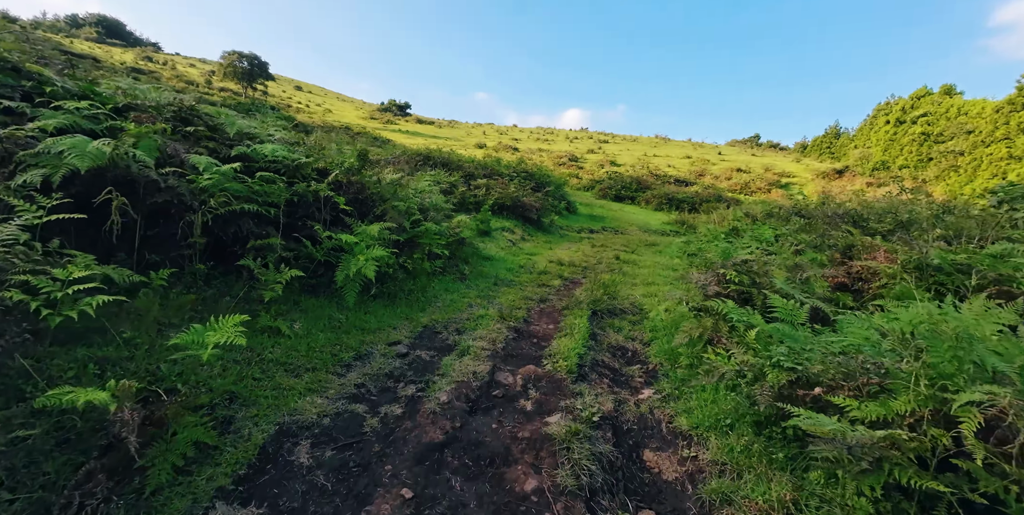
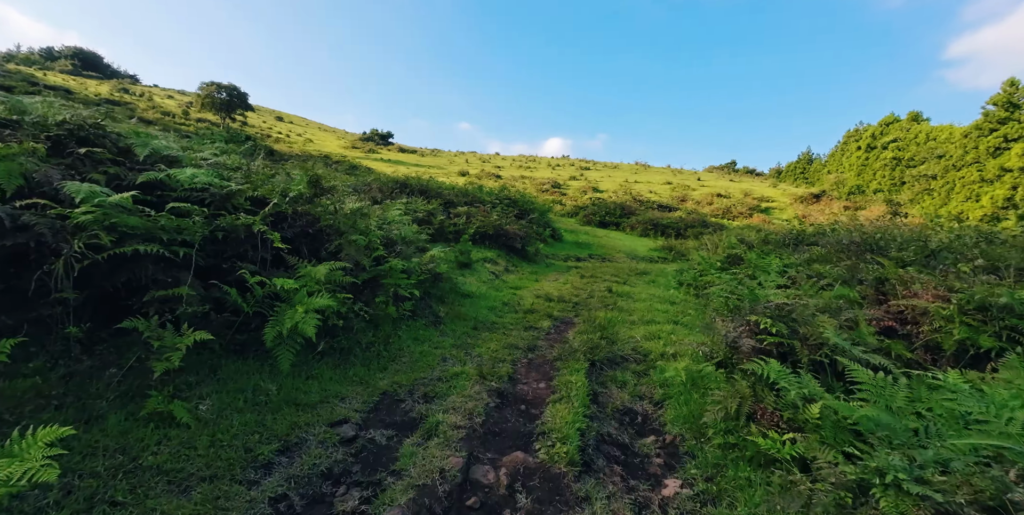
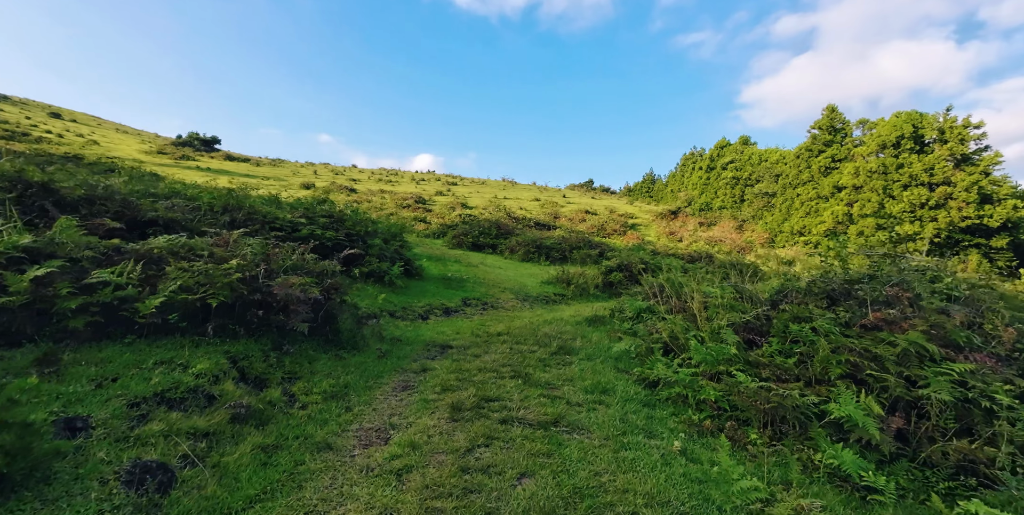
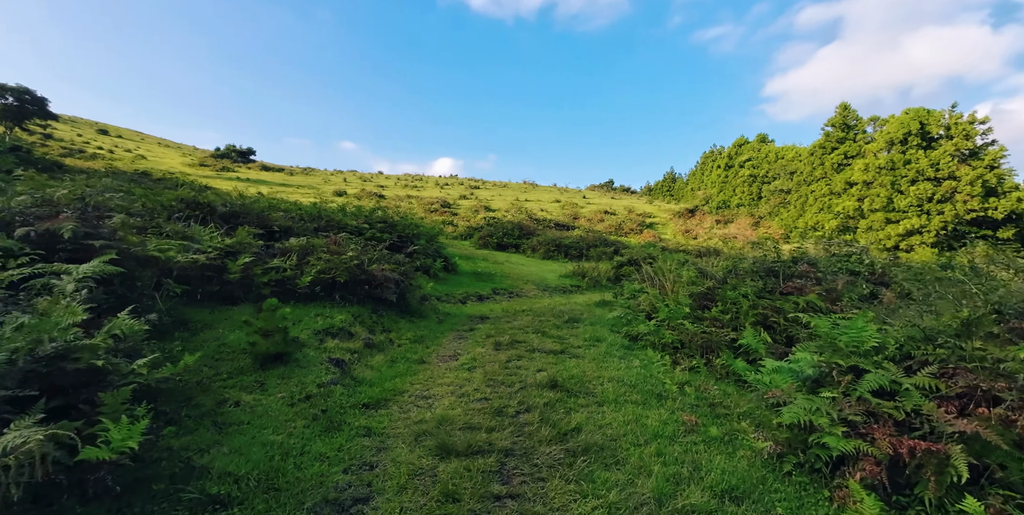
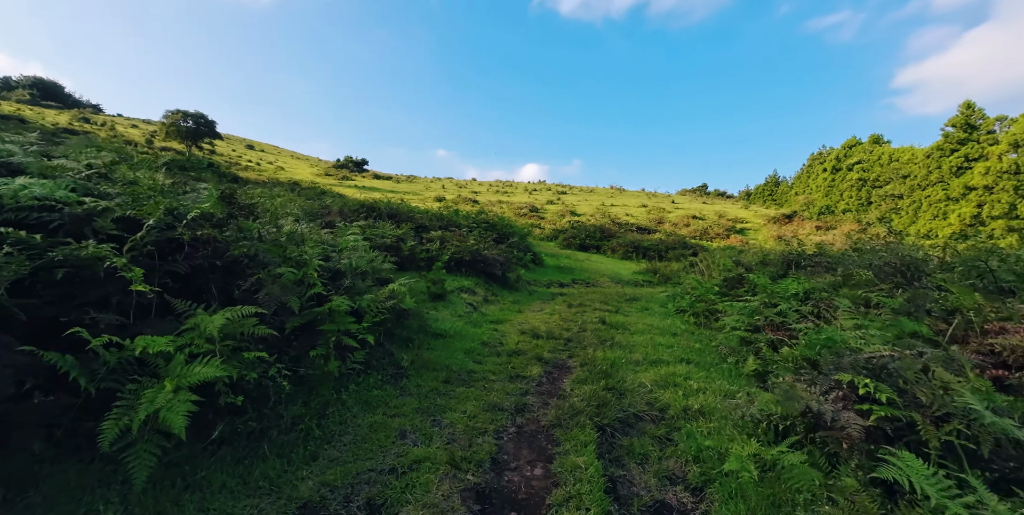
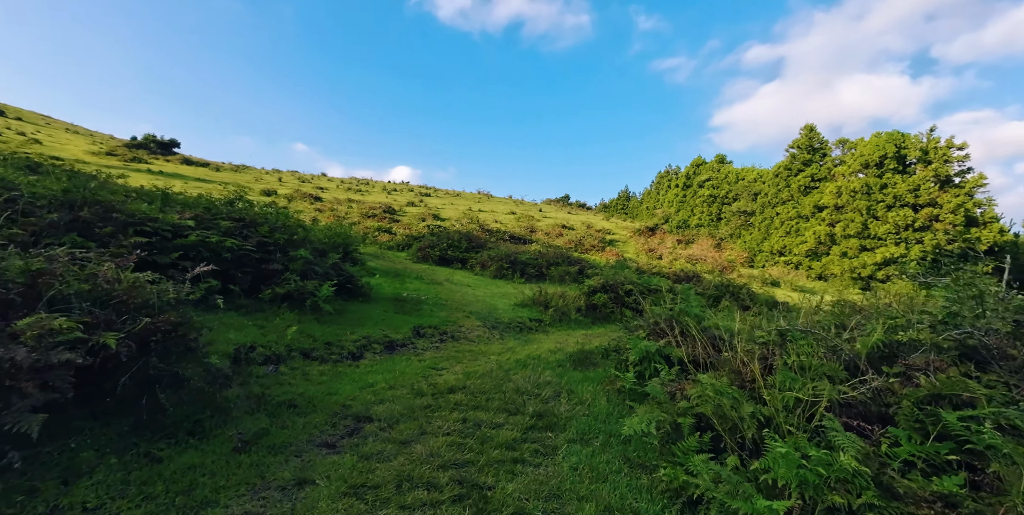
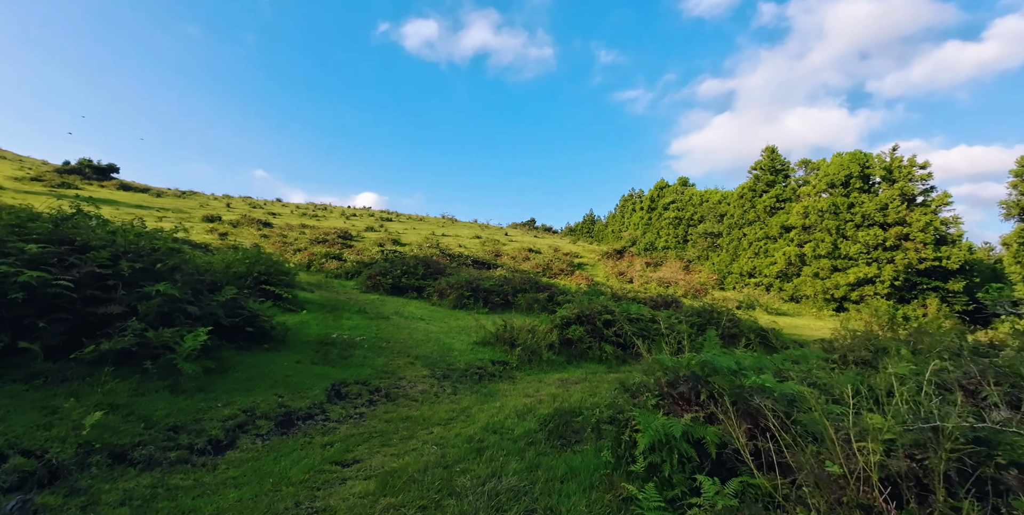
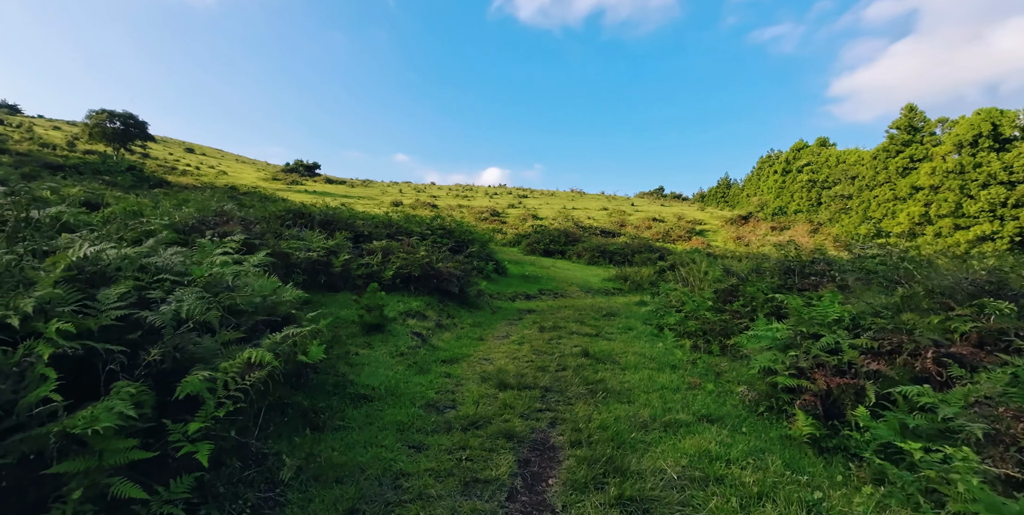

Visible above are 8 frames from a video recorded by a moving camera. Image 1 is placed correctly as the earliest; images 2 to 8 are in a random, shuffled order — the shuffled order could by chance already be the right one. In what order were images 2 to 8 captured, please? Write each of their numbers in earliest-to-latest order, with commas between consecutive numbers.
2, 5, 8, 4, 3, 6, 7
